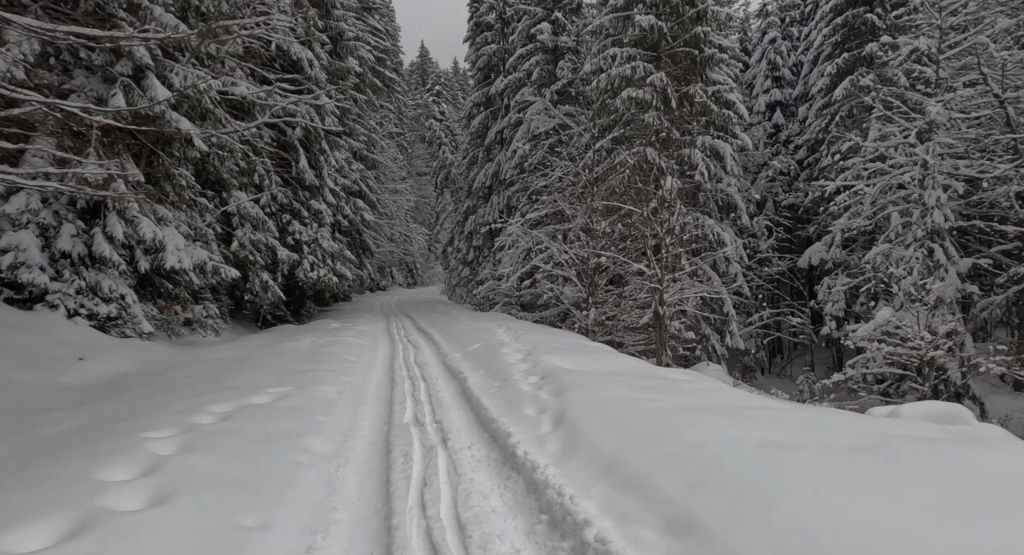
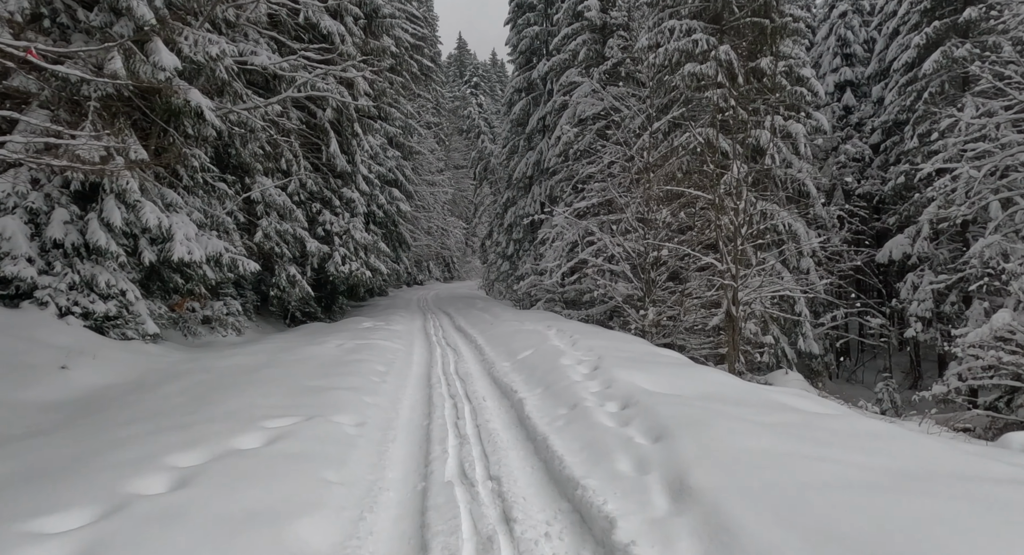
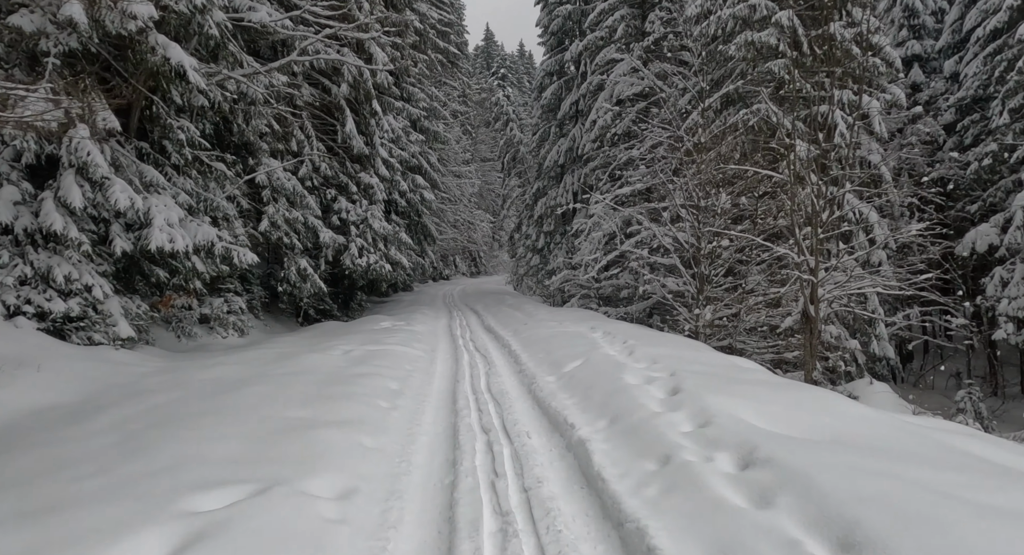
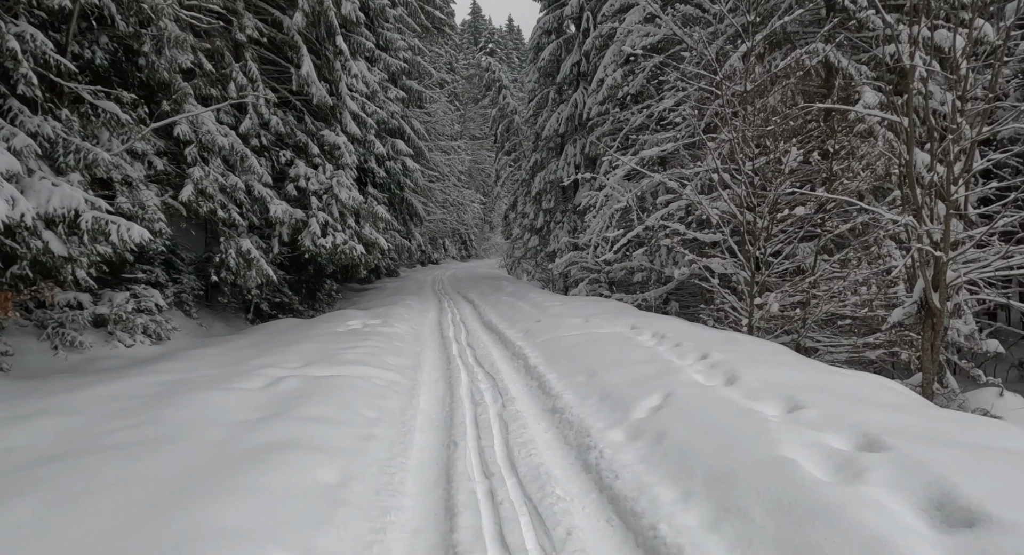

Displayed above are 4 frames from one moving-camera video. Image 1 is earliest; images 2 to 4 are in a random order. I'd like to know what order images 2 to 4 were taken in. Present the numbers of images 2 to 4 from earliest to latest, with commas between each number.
2, 3, 4
